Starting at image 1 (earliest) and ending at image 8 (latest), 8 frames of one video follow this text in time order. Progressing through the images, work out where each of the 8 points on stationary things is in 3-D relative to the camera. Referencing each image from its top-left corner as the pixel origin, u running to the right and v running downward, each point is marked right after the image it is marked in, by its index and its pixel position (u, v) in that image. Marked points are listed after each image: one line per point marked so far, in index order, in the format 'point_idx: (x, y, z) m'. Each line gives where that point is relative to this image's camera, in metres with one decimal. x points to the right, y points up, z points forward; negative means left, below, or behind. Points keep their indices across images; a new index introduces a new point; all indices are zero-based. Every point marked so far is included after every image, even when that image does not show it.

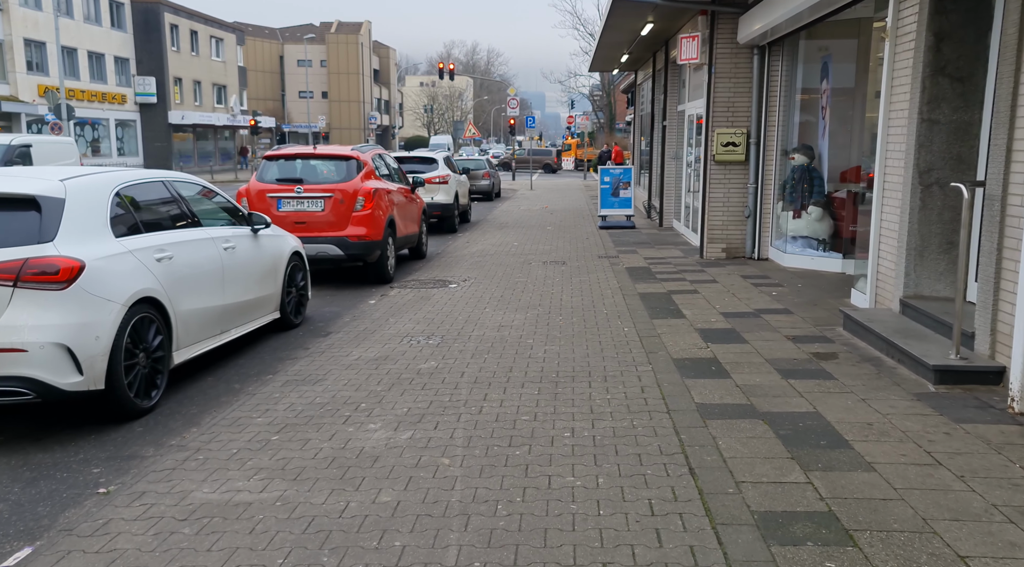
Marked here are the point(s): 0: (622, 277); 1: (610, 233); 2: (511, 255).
0: (+1.4, +0.1, +11.7) m
1: (+1.9, +0.9, +18.1) m
2: (0.0, +0.4, +14.7) m
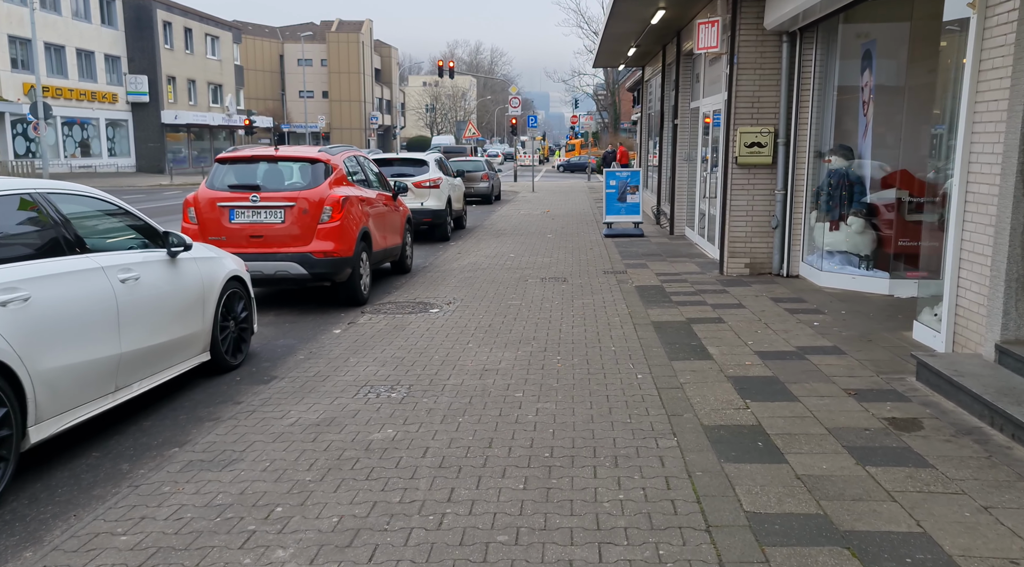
0: (+1.3, -0.2, +10.1) m
1: (+1.8, +0.7, +16.4) m
2: (-0.1, +0.2, +13.1) m
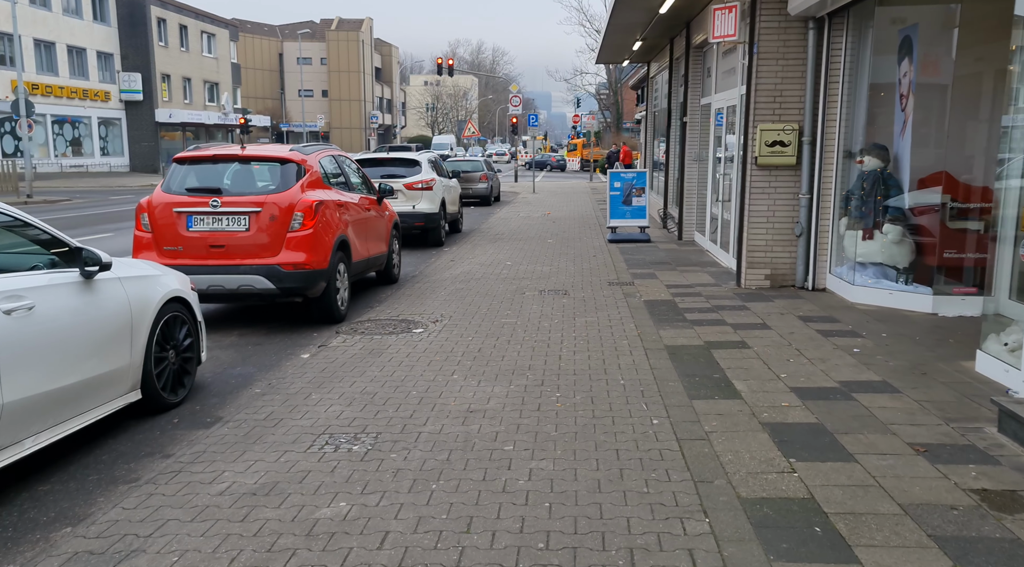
0: (+1.2, -0.3, +8.9) m
1: (+1.8, +0.5, +15.3) m
2: (-0.1, 0.0, +12.0) m
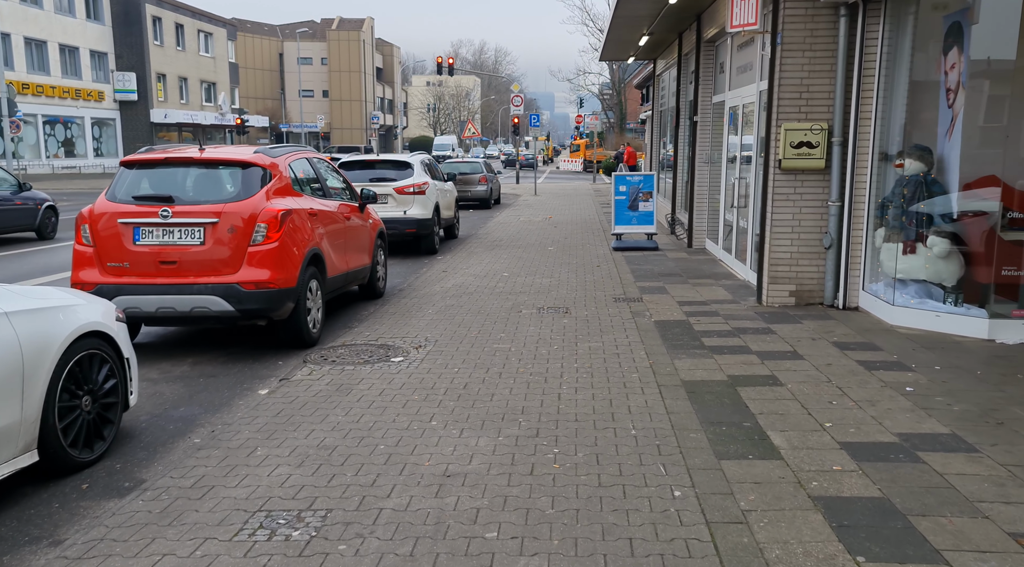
0: (+1.2, -0.5, +7.9) m
1: (+1.8, +0.4, +14.2) m
2: (-0.2, -0.1, +10.9) m
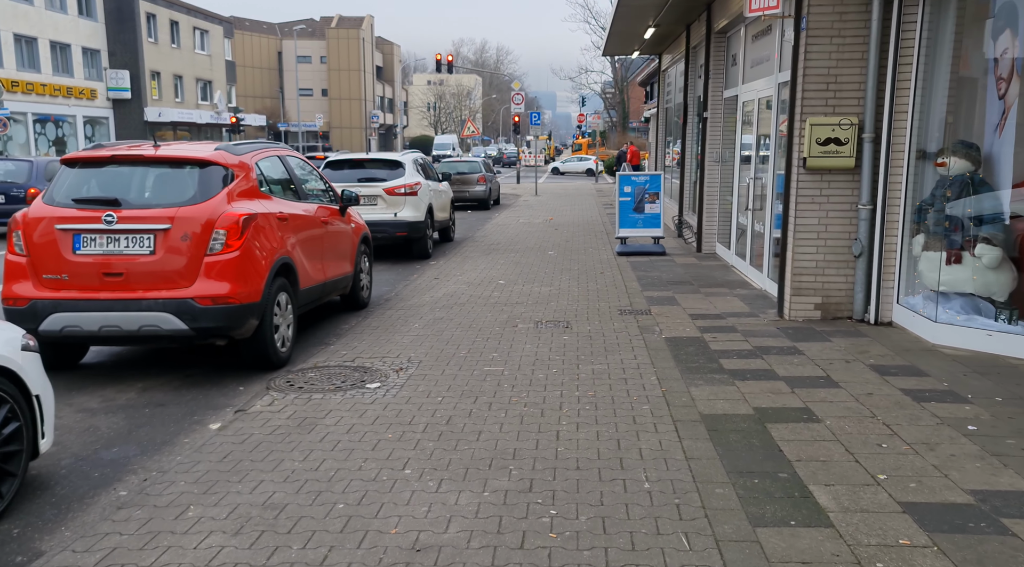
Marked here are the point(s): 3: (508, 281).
0: (+1.1, -0.6, +6.9) m
1: (+1.7, +0.3, +13.3) m
2: (-0.2, -0.2, +10.0) m
3: (-0.1, 0.0, +11.8) m
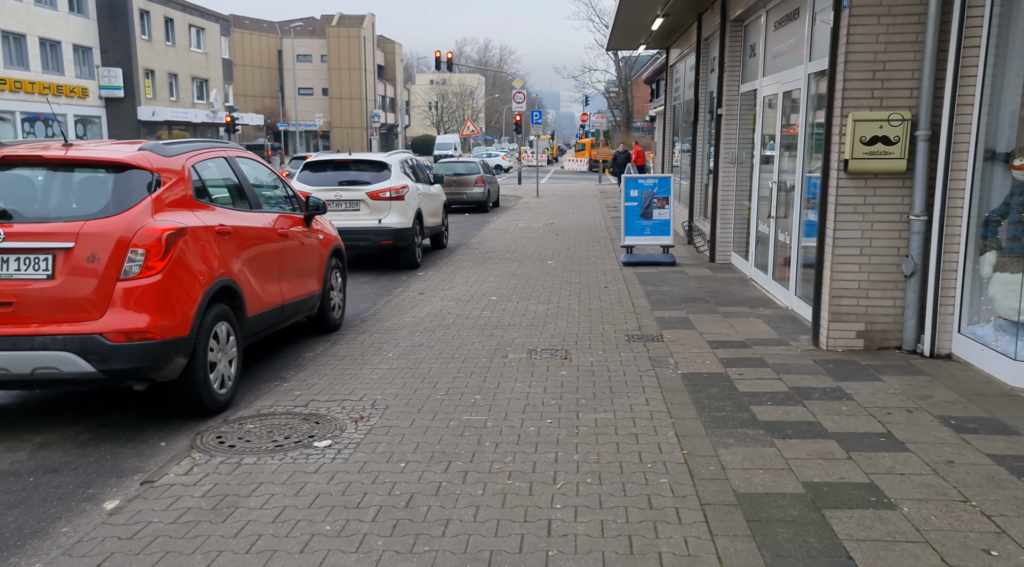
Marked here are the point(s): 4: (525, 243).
0: (+1.0, -0.8, +5.7) m
1: (+1.6, +0.1, +12.0) m
2: (-0.3, -0.4, +8.7) m
3: (-0.1, -0.2, +10.6) m
4: (+0.2, +0.7, +17.1) m
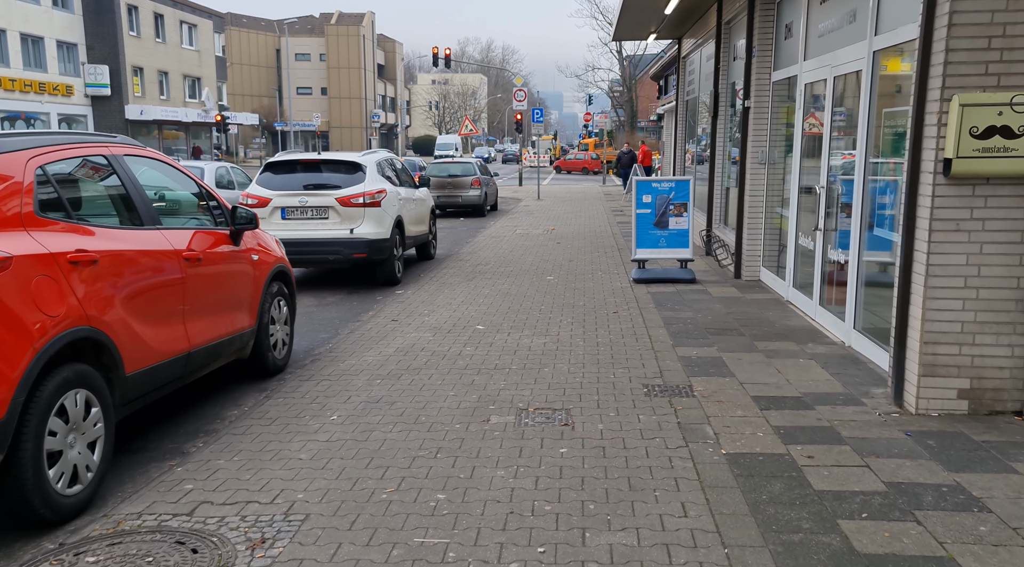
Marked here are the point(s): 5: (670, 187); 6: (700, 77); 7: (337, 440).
0: (+0.9, -1.0, +3.8) m
1: (+1.6, -0.2, +10.1) m
2: (-0.4, -0.7, +6.8) m
3: (-0.2, -0.4, +8.7) m
4: (+0.1, +0.5, +15.2) m
5: (+2.0, +1.2, +11.7) m
6: (+3.5, +3.8, +17.3) m
7: (-1.0, -0.9, +5.3) m
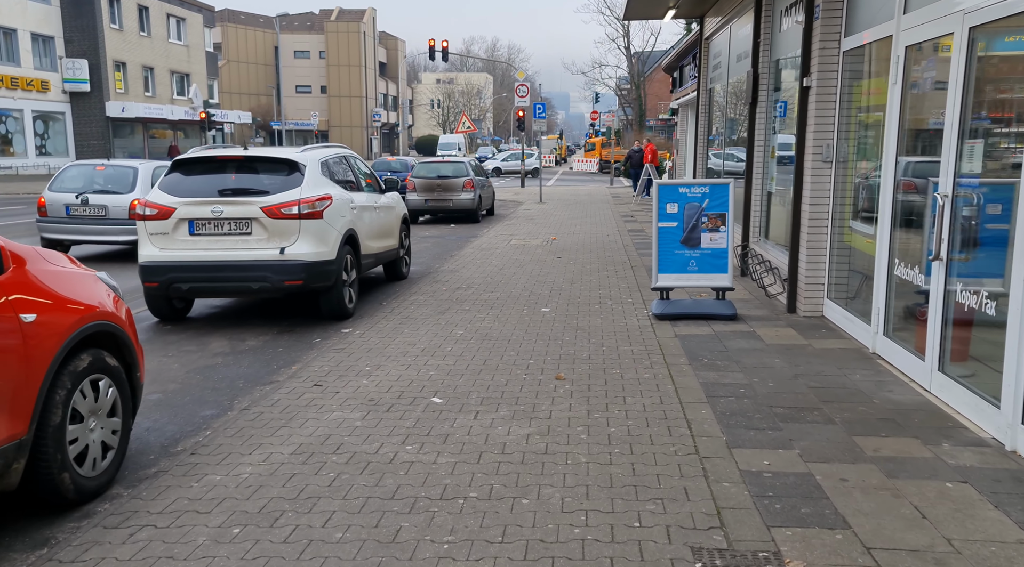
0: (+0.7, -1.4, +0.9) m
1: (+1.4, -0.5, +7.3) m
2: (-0.6, -1.0, +4.0) m
3: (-0.4, -0.7, +5.8) m
4: (0.0, +0.1, +12.4) m
5: (+1.8, +0.9, +8.9) m
6: (+3.3, +3.5, +14.5) m
7: (-1.2, -1.2, +2.5) m
